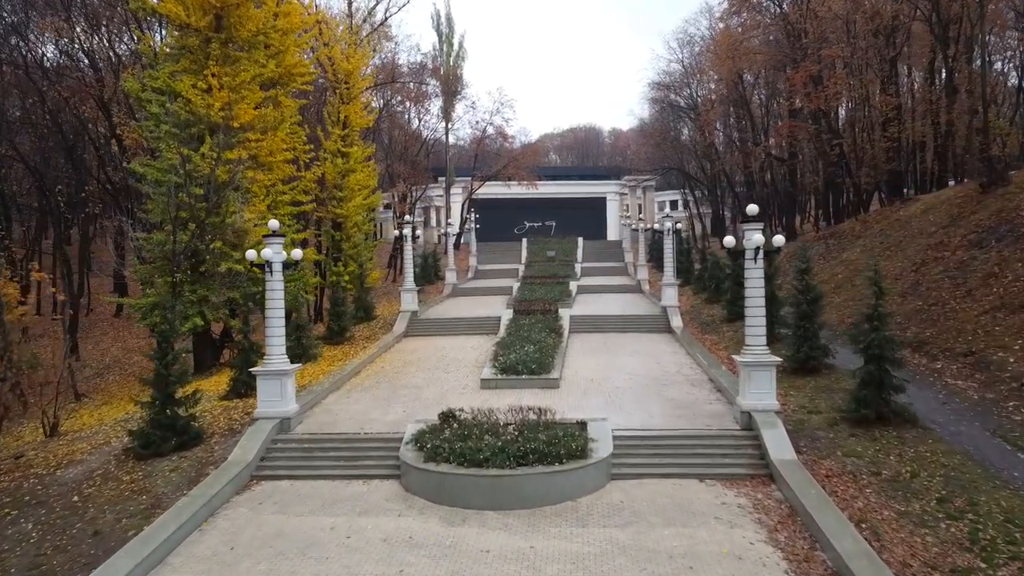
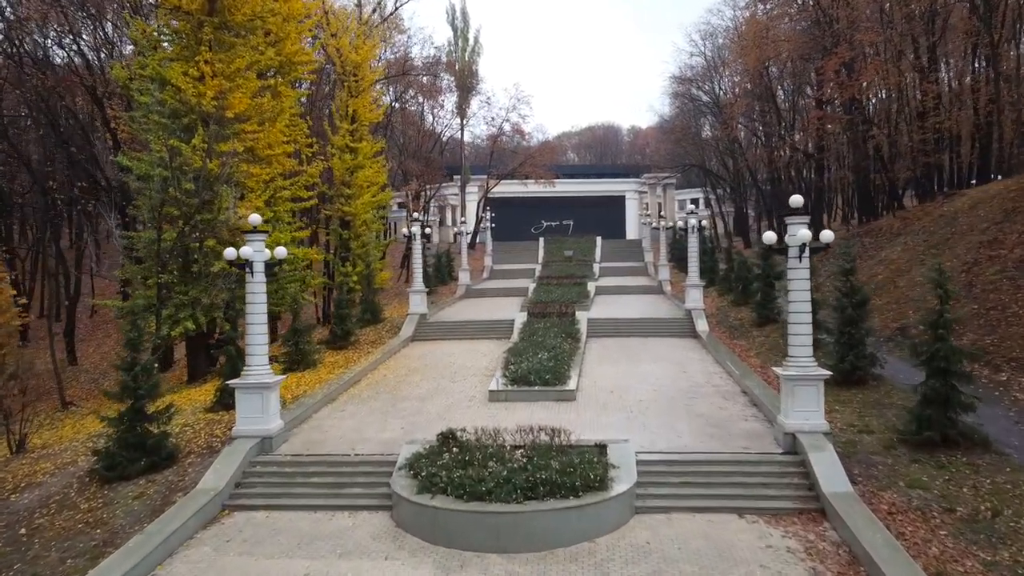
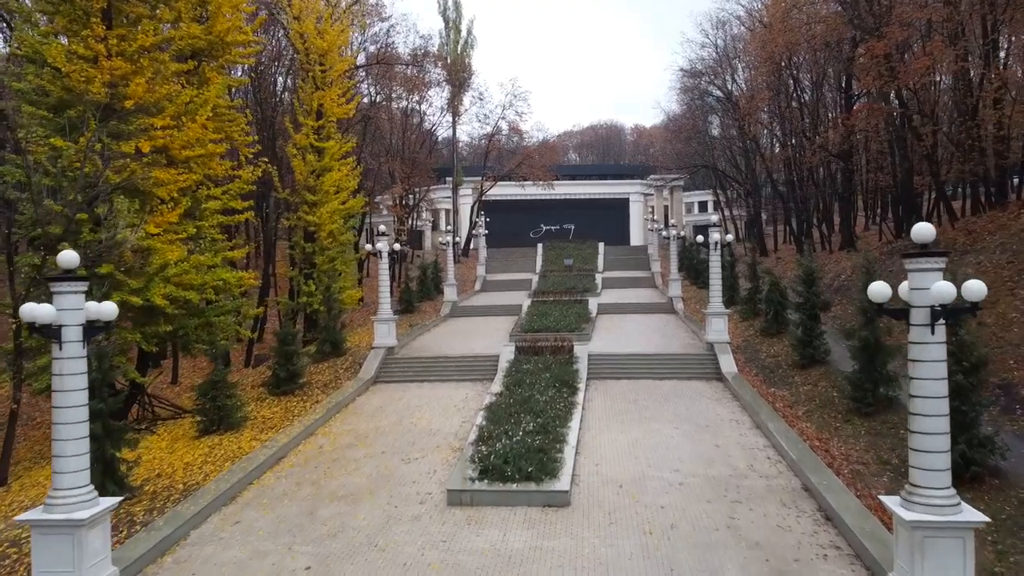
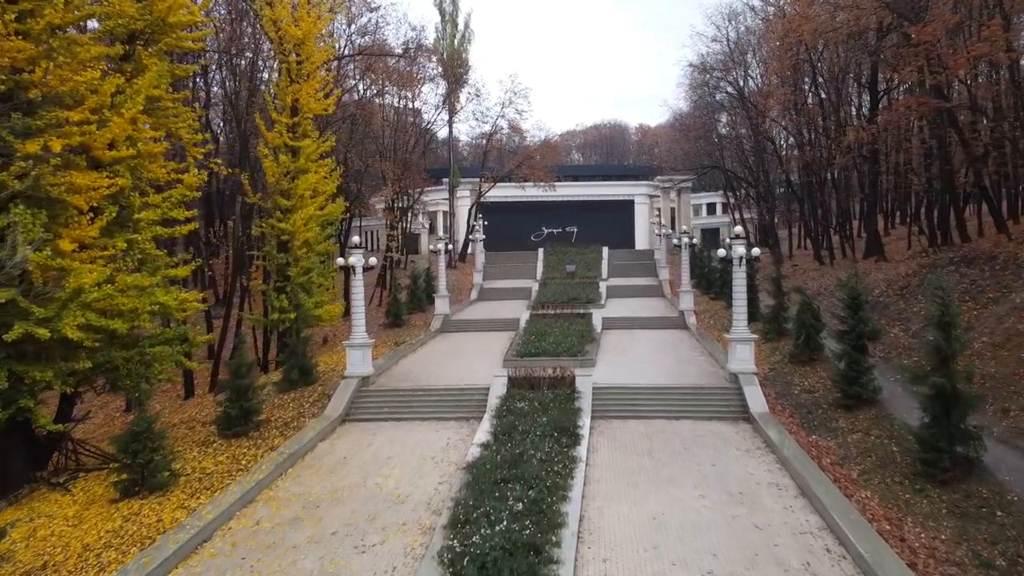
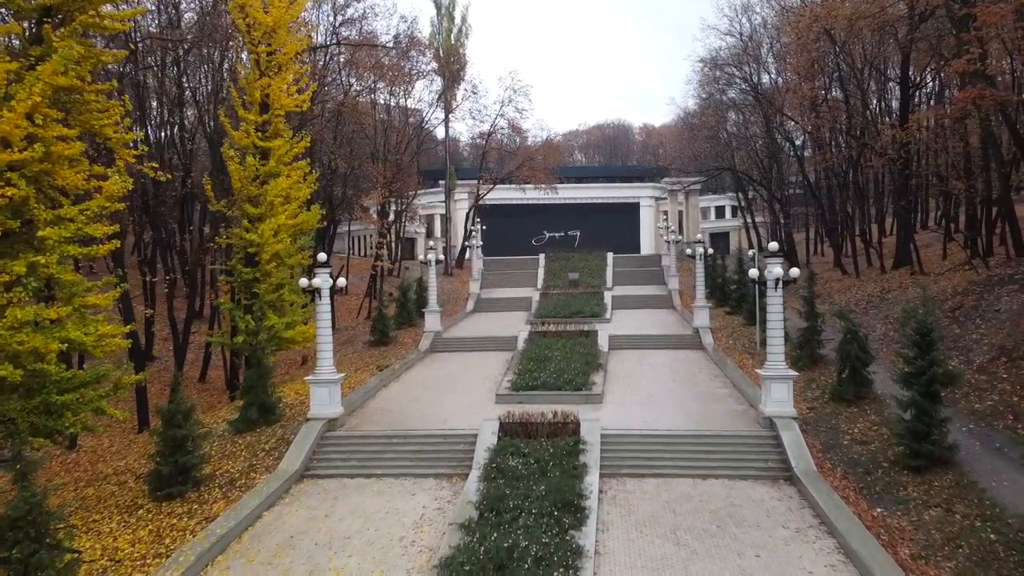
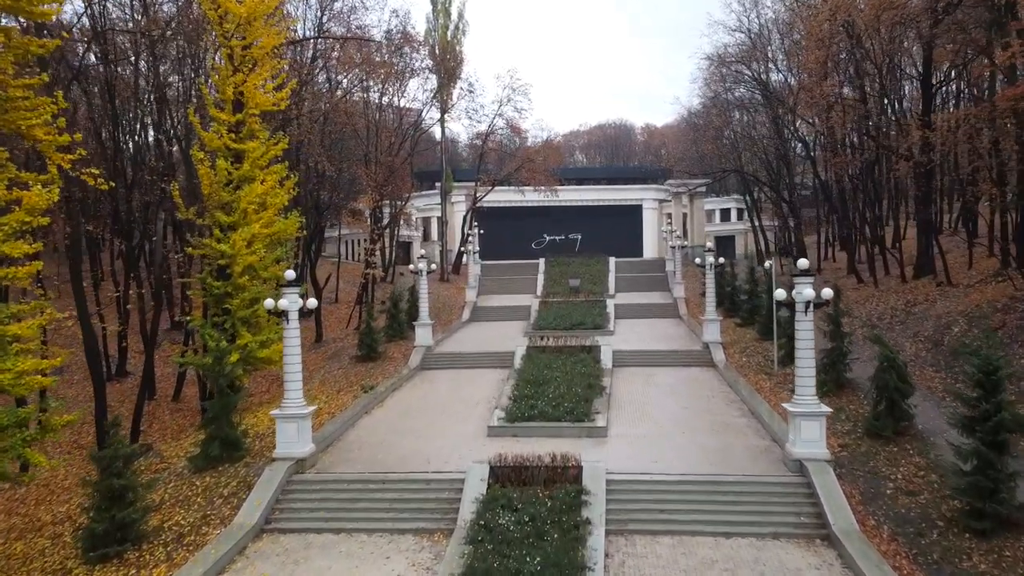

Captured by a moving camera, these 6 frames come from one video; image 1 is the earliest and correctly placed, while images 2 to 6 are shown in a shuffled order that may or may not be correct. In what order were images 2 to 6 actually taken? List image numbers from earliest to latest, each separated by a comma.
2, 3, 4, 5, 6
